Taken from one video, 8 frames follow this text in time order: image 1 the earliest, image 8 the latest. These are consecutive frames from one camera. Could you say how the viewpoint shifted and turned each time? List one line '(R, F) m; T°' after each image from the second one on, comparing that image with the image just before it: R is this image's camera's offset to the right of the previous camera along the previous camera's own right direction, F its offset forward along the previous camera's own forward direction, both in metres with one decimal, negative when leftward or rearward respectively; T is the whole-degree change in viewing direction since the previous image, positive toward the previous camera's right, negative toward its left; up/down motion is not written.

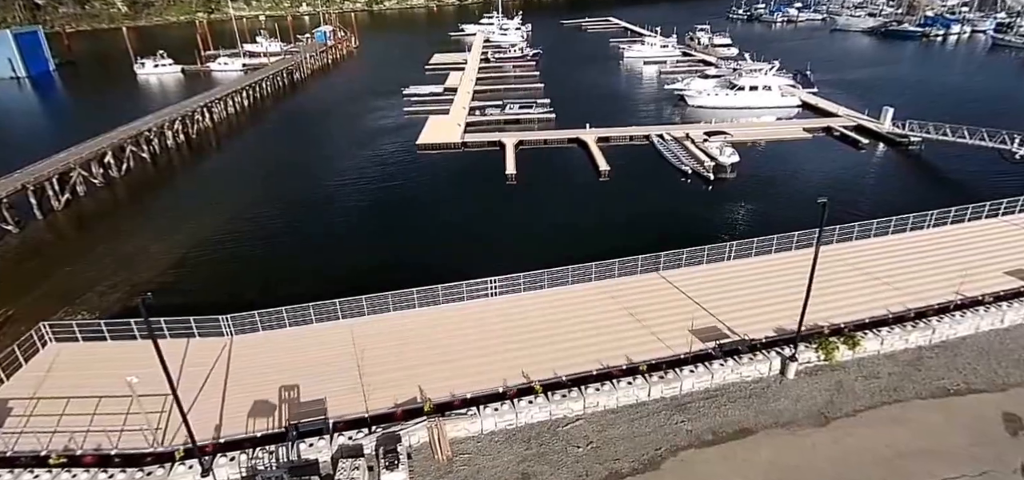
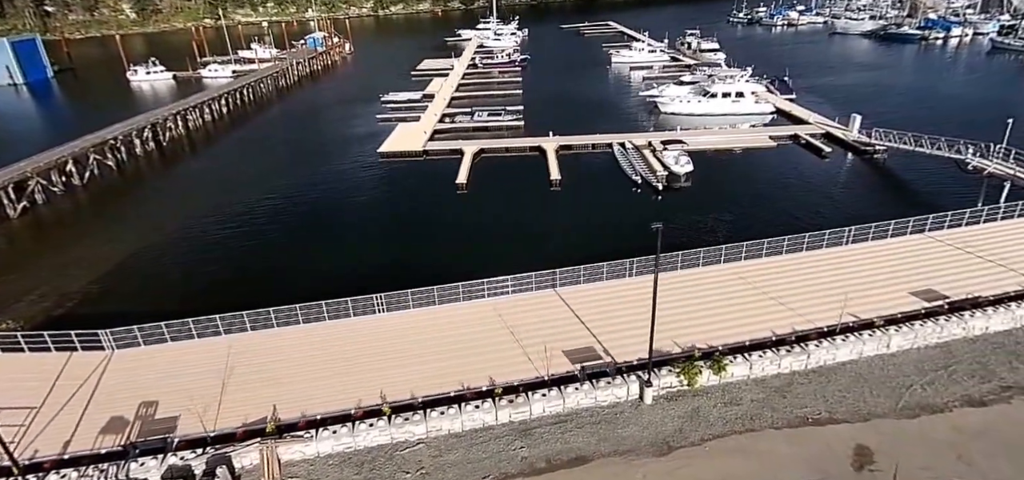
(+3.9, +0.2) m; -2°
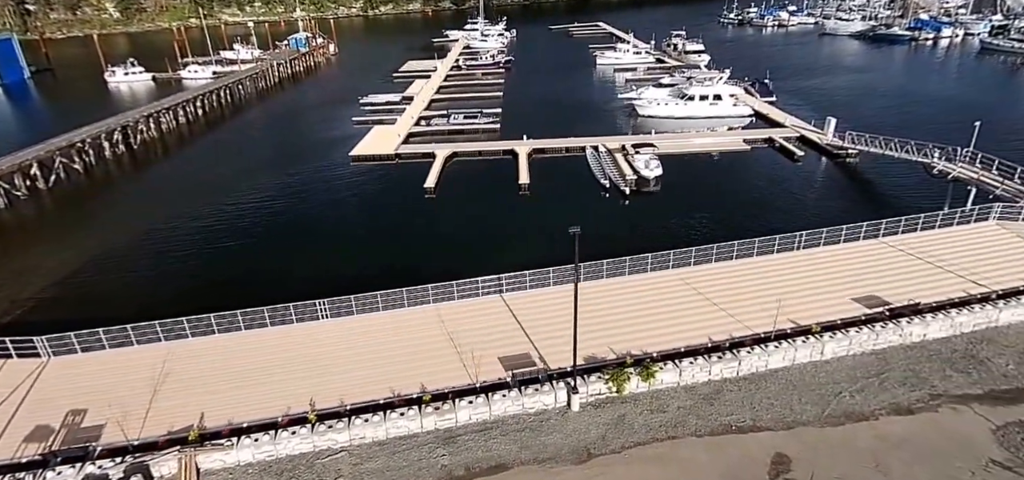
(+1.6, 0.0) m; 0°
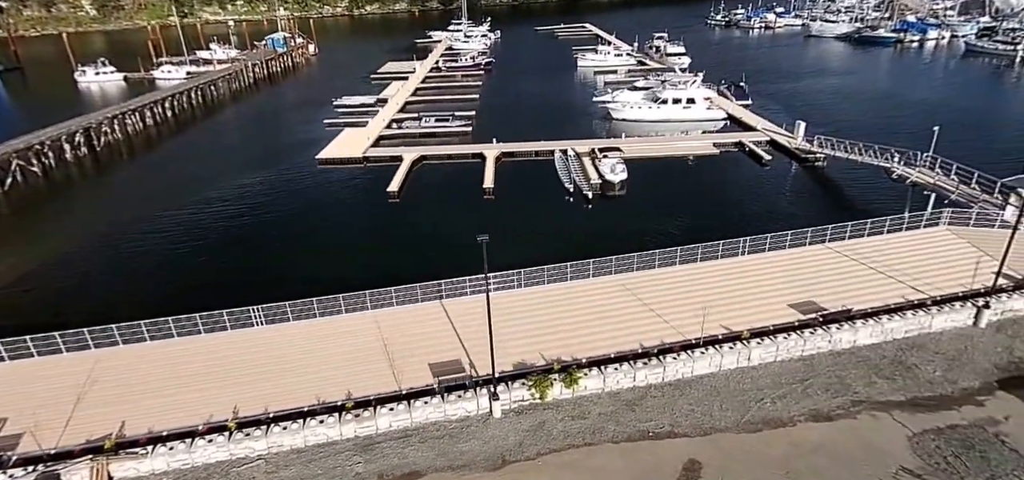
(+1.7, 0.0) m; +1°
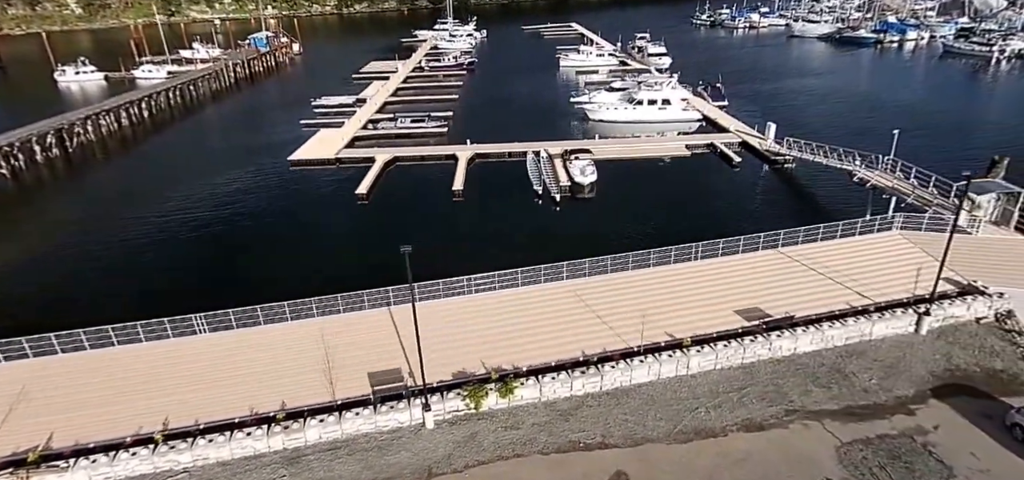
(+1.4, +0.1) m; +1°
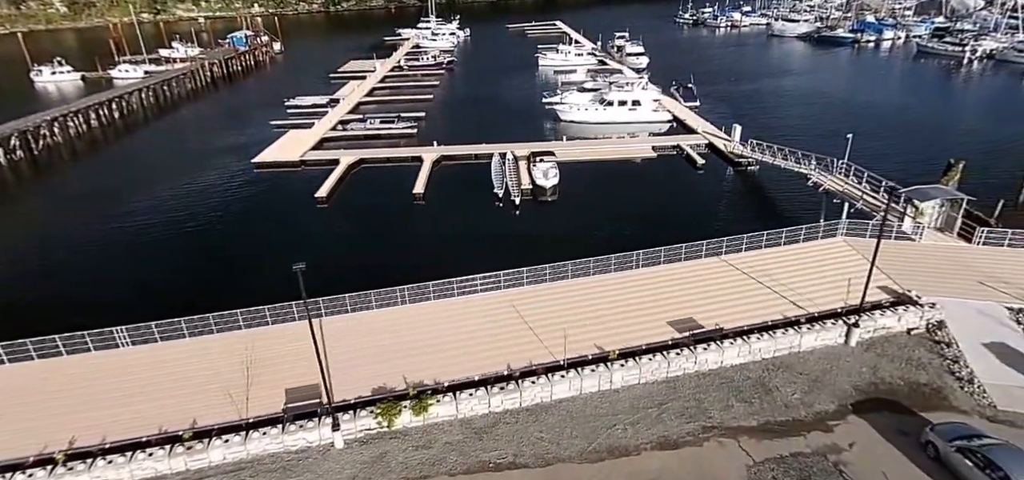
(+1.9, +0.3) m; +1°
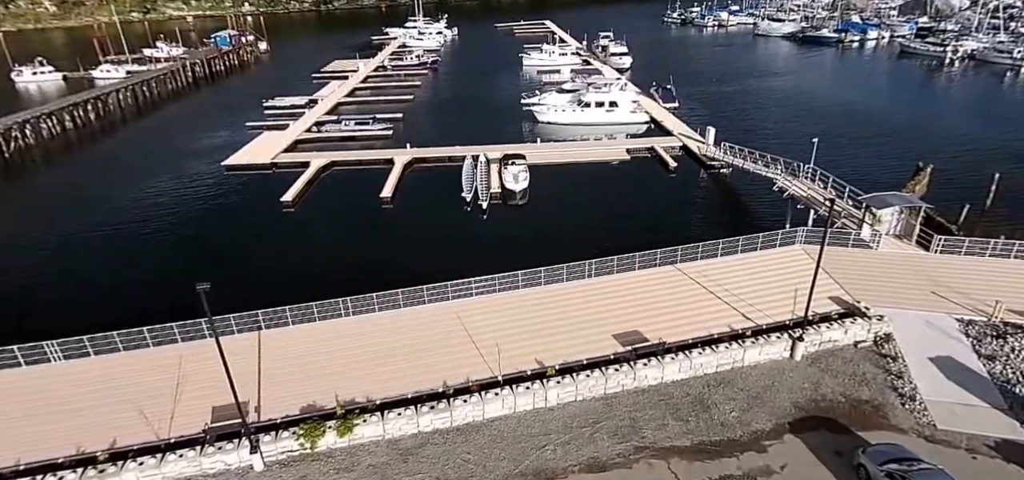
(+1.6, +0.4) m; 0°
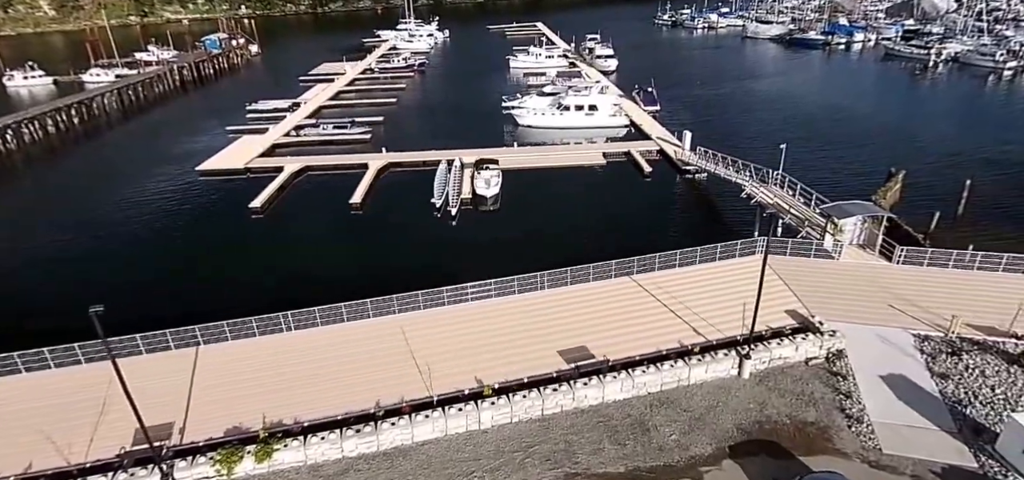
(+1.6, +0.6) m; 0°
